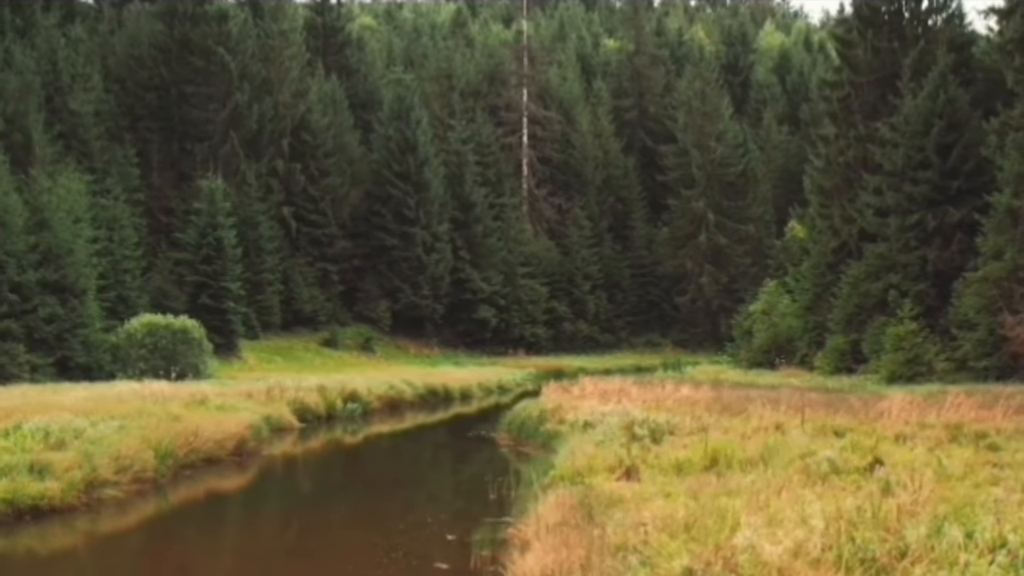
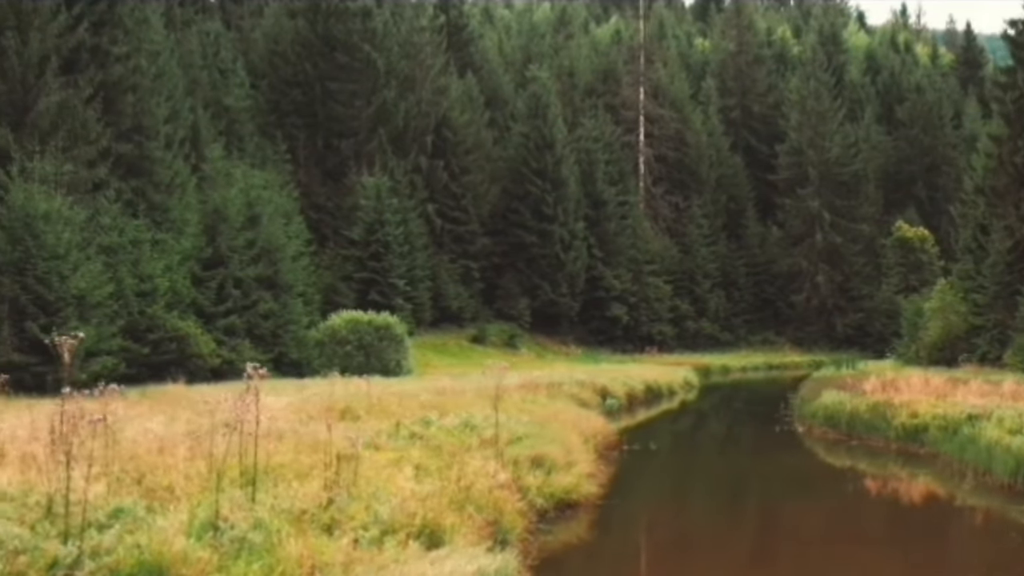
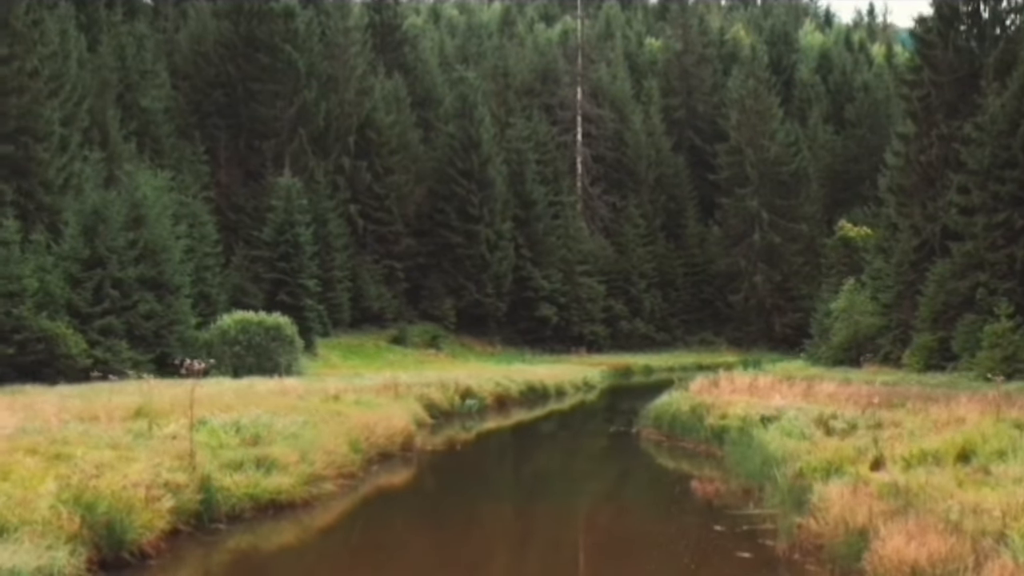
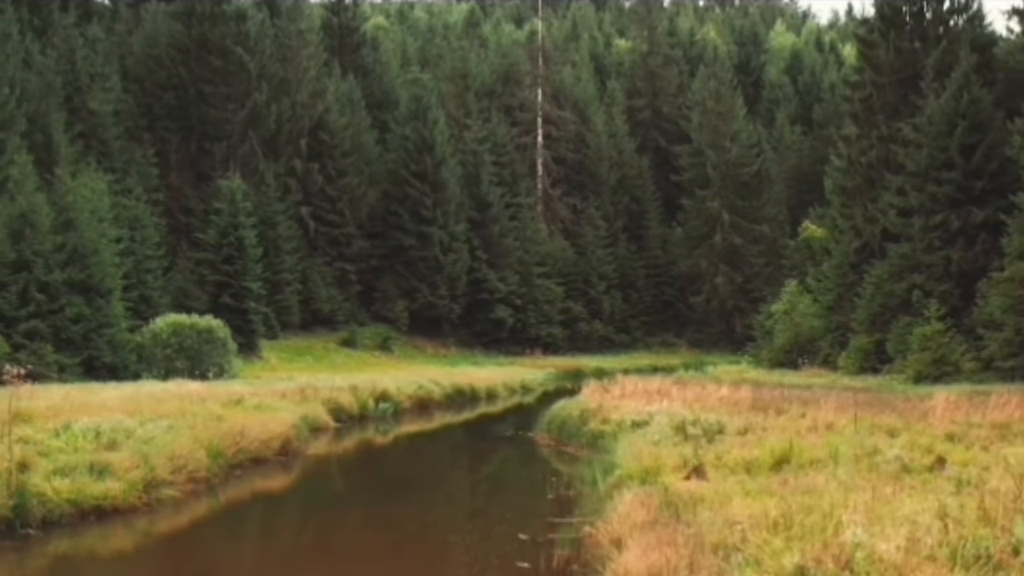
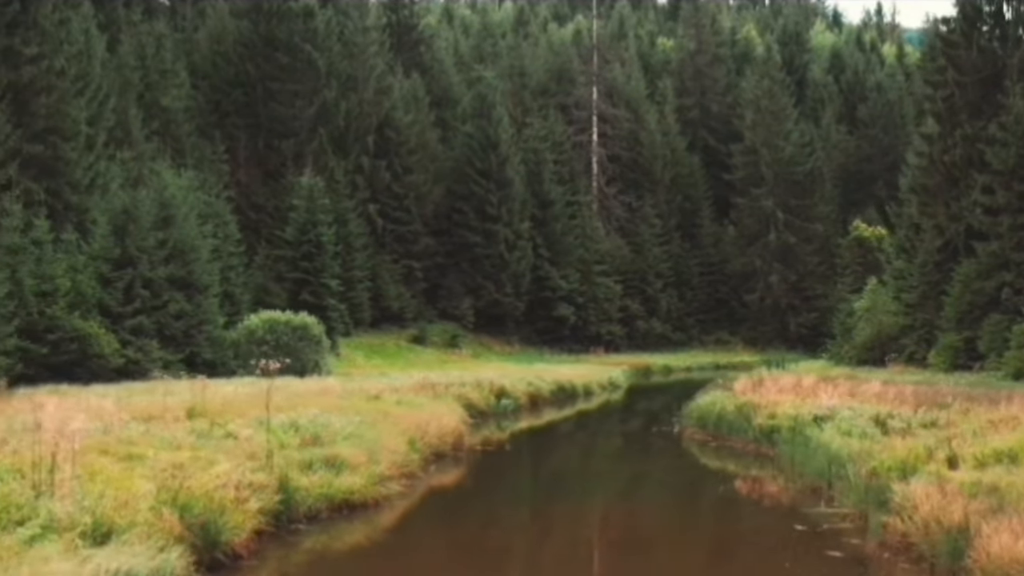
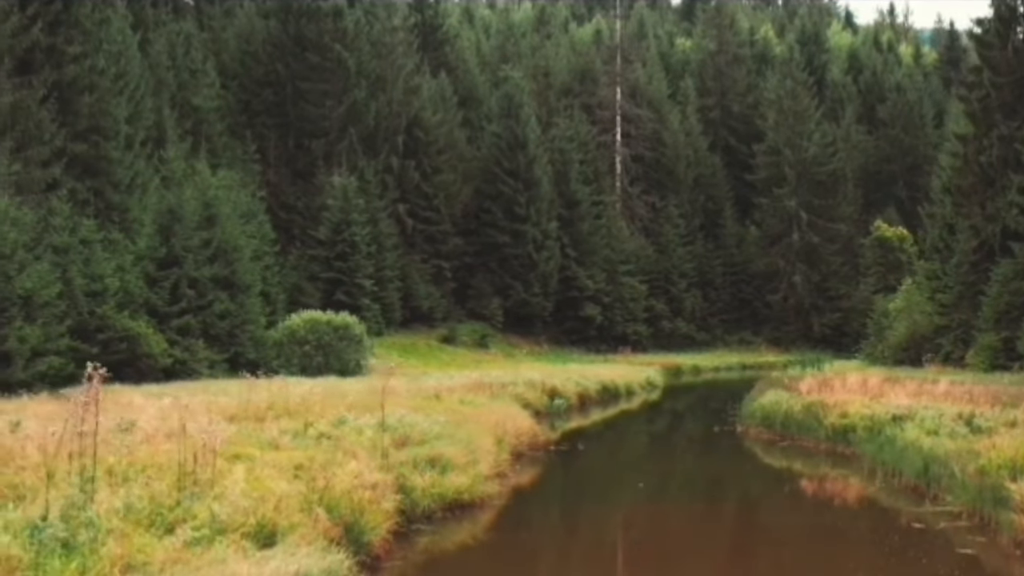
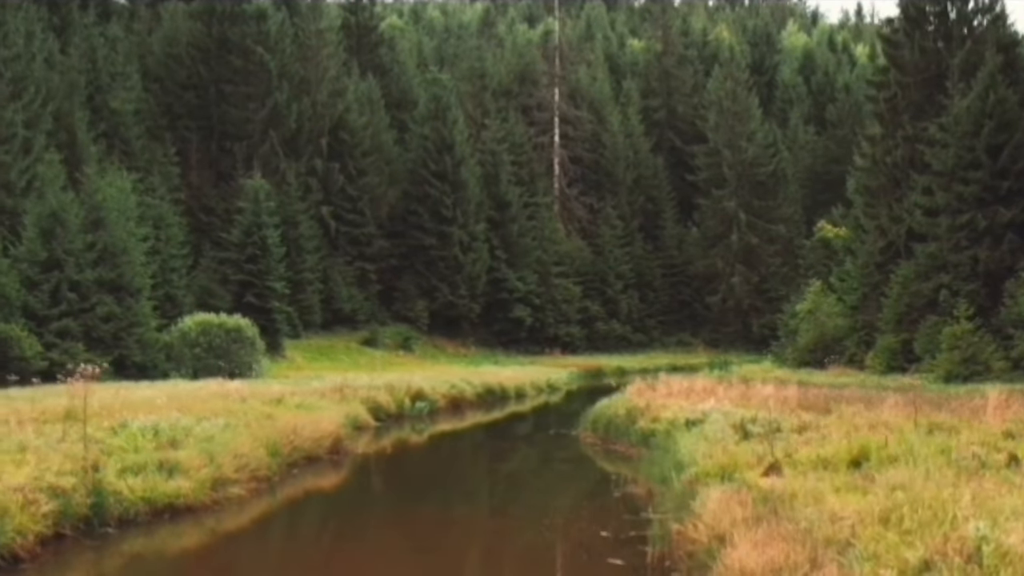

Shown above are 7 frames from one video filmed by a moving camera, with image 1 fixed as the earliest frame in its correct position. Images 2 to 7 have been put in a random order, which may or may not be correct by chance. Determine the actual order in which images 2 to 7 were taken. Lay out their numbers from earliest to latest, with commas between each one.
4, 7, 3, 5, 6, 2
